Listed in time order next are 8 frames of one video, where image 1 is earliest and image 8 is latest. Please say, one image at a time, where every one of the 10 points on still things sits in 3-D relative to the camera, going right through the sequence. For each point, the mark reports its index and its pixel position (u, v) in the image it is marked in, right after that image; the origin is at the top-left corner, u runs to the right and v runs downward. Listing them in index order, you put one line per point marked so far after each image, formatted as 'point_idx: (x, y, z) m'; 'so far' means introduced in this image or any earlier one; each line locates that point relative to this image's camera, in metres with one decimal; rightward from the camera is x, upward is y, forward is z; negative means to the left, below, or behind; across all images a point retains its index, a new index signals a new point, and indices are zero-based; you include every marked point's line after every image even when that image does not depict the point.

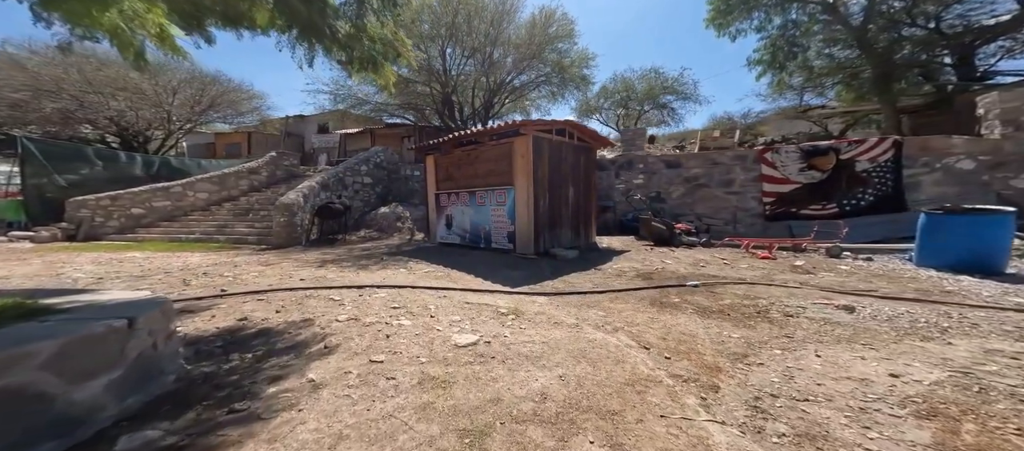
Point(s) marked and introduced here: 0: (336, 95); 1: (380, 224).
0: (-7.0, +5.7, +13.9) m
1: (-3.7, +0.1, +9.7) m
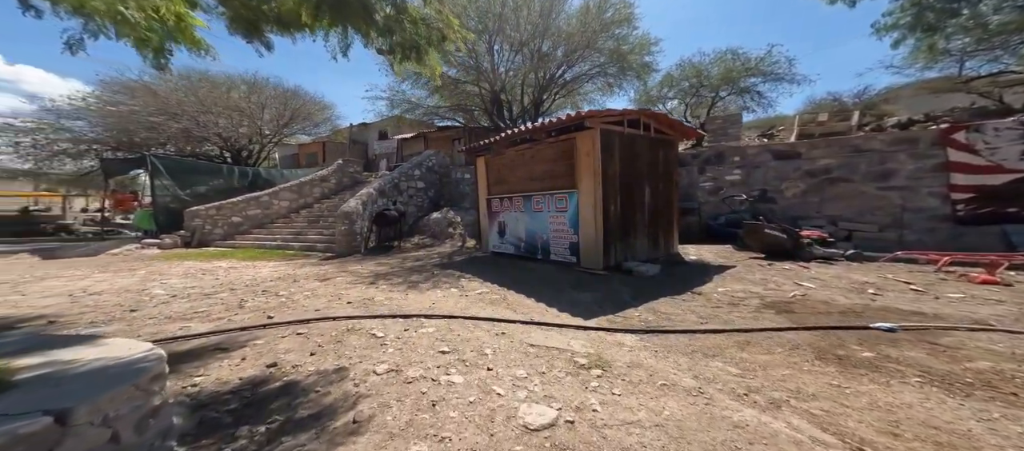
0: (-5.0, +5.4, +14.1) m
1: (-2.2, -0.2, +9.4) m
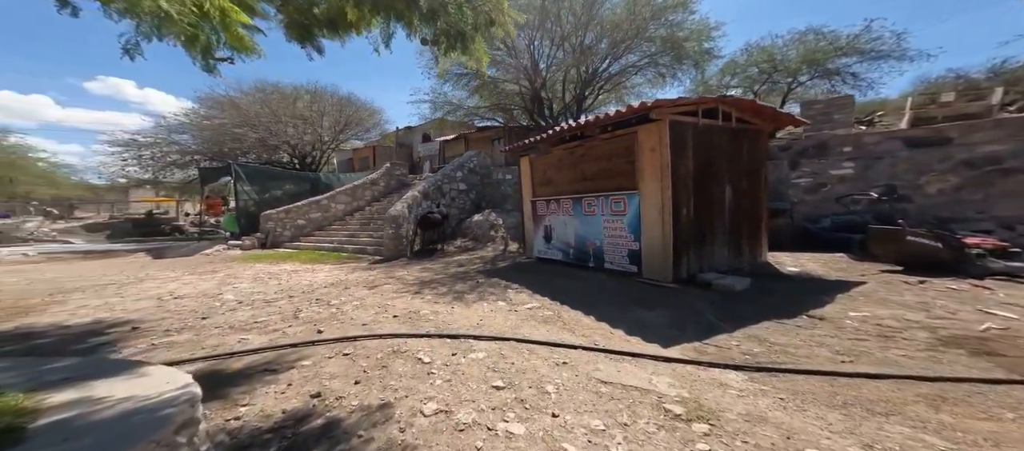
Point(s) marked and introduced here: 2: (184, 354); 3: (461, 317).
0: (-3.2, +5.2, +14.3) m
1: (-1.0, -0.3, +9.3) m
2: (-3.0, -1.2, +3.1) m
3: (-0.5, -0.9, +3.4) m
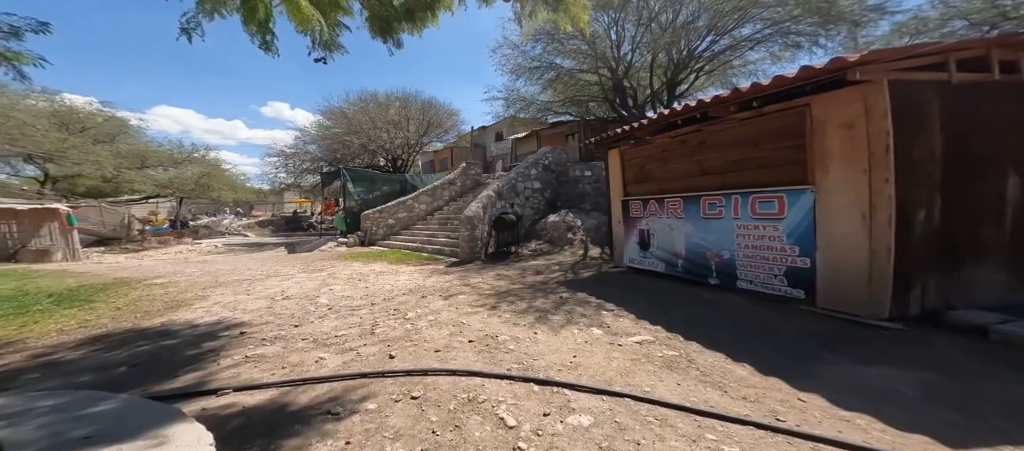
0: (-0.2, +5.1, +14.0) m
1: (+1.1, -0.3, +8.6) m
2: (-2.2, -1.3, +3.0) m
3: (+0.3, -1.0, +2.7) m
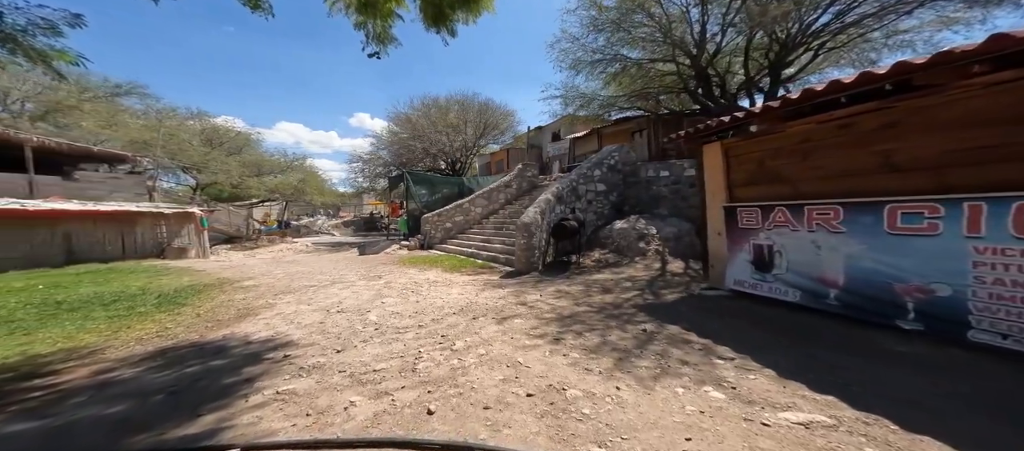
0: (+1.9, +4.8, +13.2) m
1: (+2.4, -0.5, +7.6) m
2: (-1.6, -1.4, +2.5) m
3: (+0.7, -1.1, +1.9) m
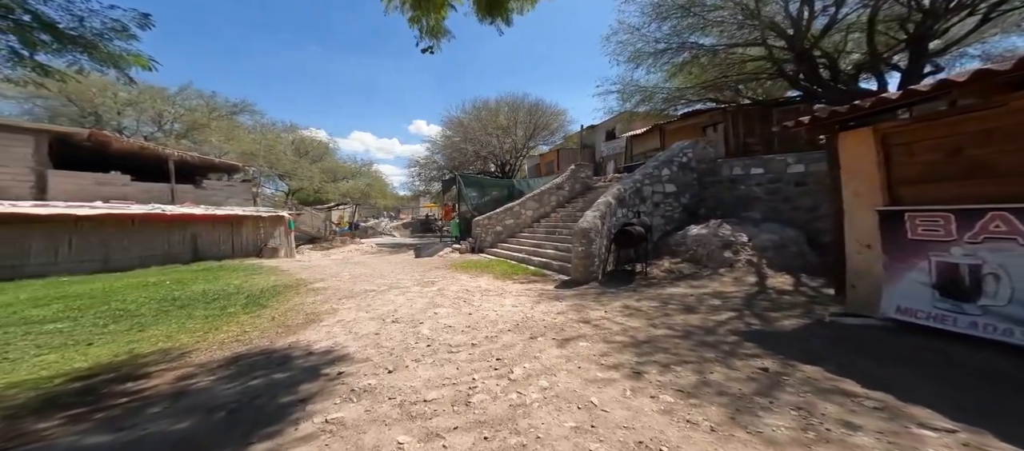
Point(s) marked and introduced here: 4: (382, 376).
0: (+3.9, +4.7, +12.3) m
1: (+3.6, -0.6, +6.6) m
2: (-1.2, -1.6, +2.2) m
3: (+1.1, -1.2, +1.3) m
4: (-1.4, -1.6, +3.7) m
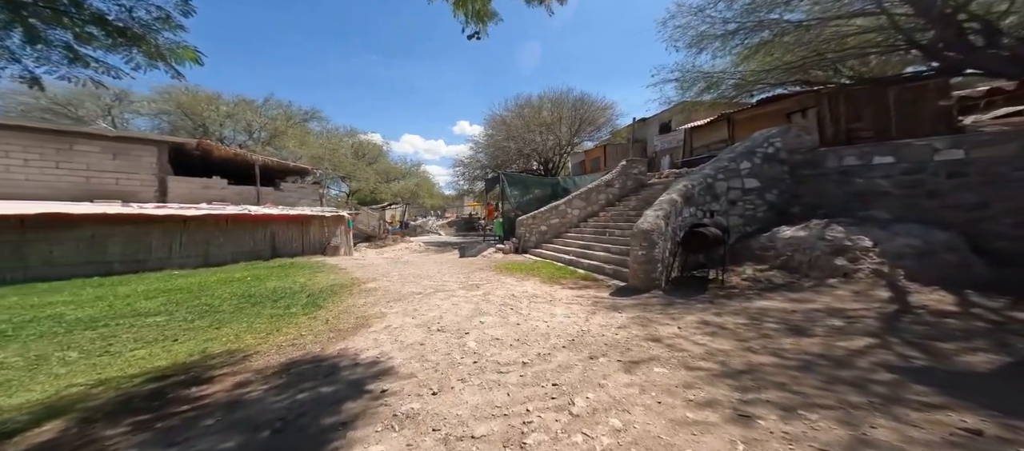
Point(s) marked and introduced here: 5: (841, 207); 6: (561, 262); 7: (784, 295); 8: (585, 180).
0: (+5.4, +4.7, +11.2) m
1: (+4.5, -0.6, +5.7) m
2: (-0.8, -1.6, +1.9) m
3: (+1.3, -1.2, +0.6) m
4: (-0.9, -1.7, +3.4) m
5: (+5.8, +0.4, +6.6) m
6: (+1.7, -1.3, +11.6) m
7: (+3.9, -1.0, +5.0) m
8: (+3.8, +2.4, +17.7) m
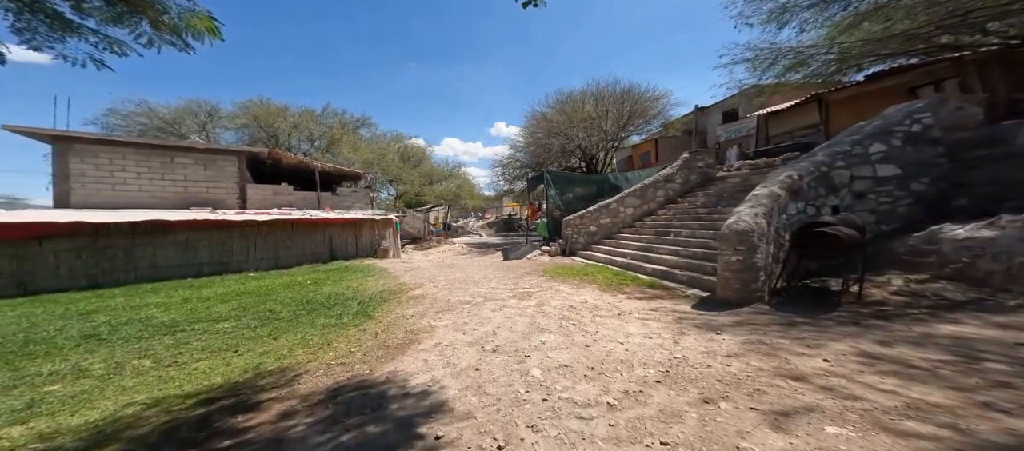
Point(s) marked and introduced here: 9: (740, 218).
0: (+6.9, +4.8, +9.7) m
1: (+5.4, -0.6, +4.3) m
2: (-0.3, -1.7, +1.1) m
3: (+1.7, -1.3, -0.3) m
4: (-0.2, -1.8, +2.6) m
5: (+6.8, +0.4, +5.1) m
6: (+3.3, -1.3, +10.5) m
7: (+4.8, -1.0, +3.7) m
8: (+6.0, +2.4, +16.3) m
9: (+3.5, +0.1, +5.3) m
